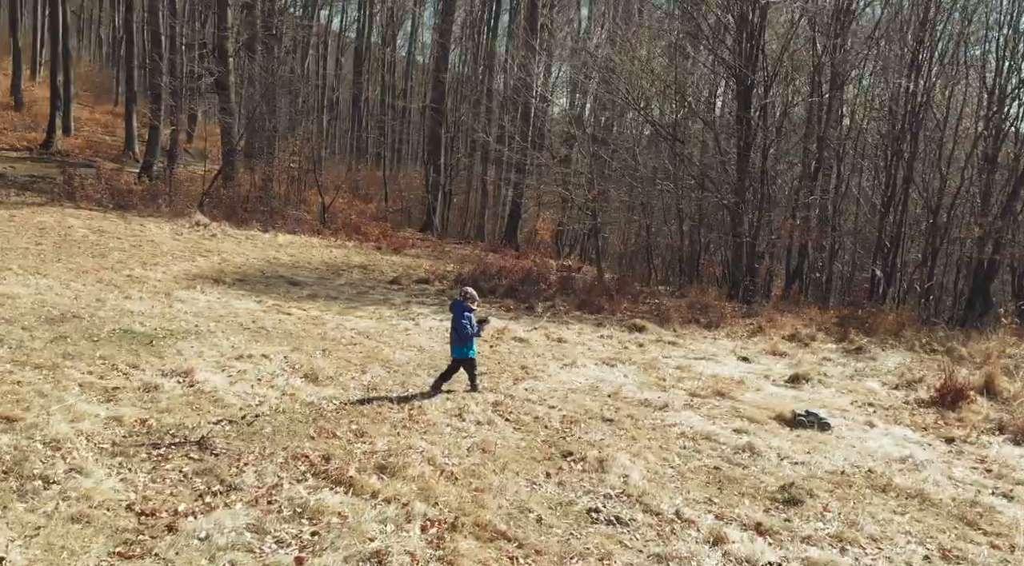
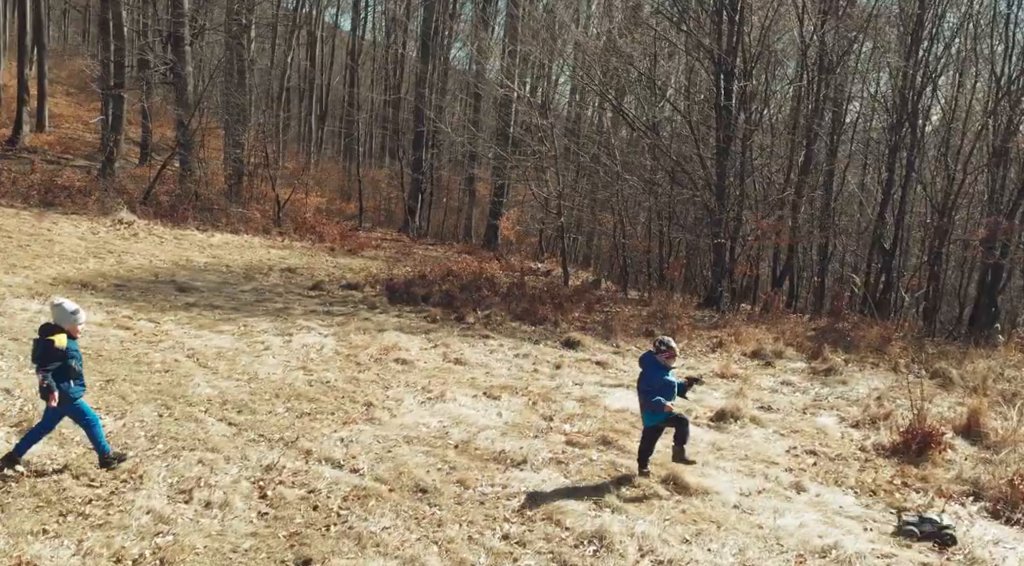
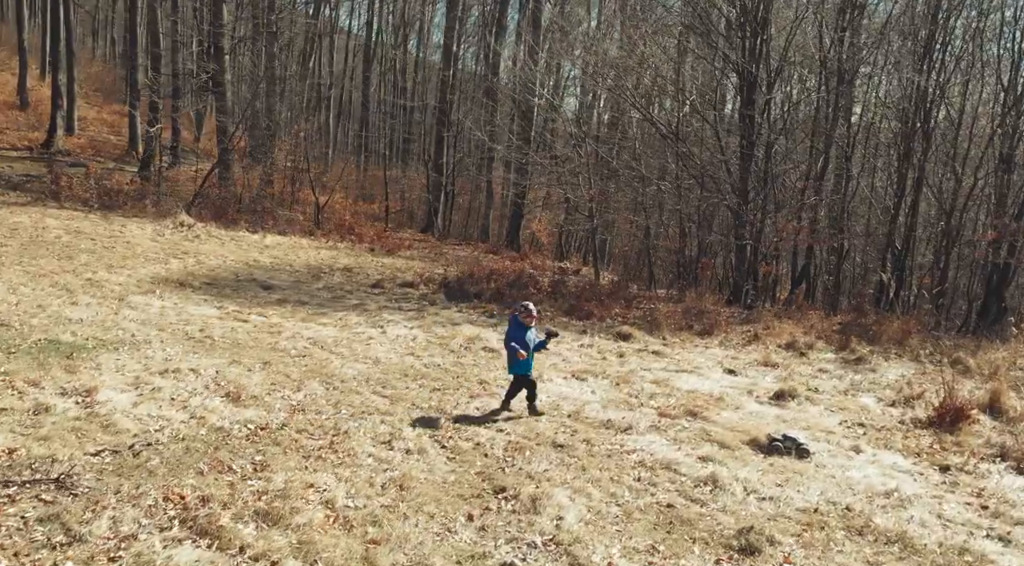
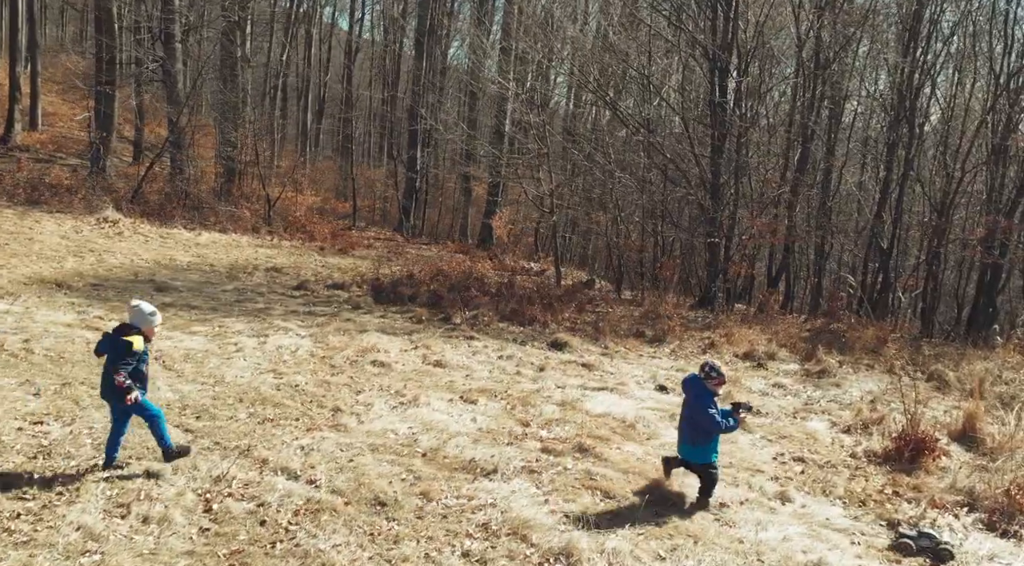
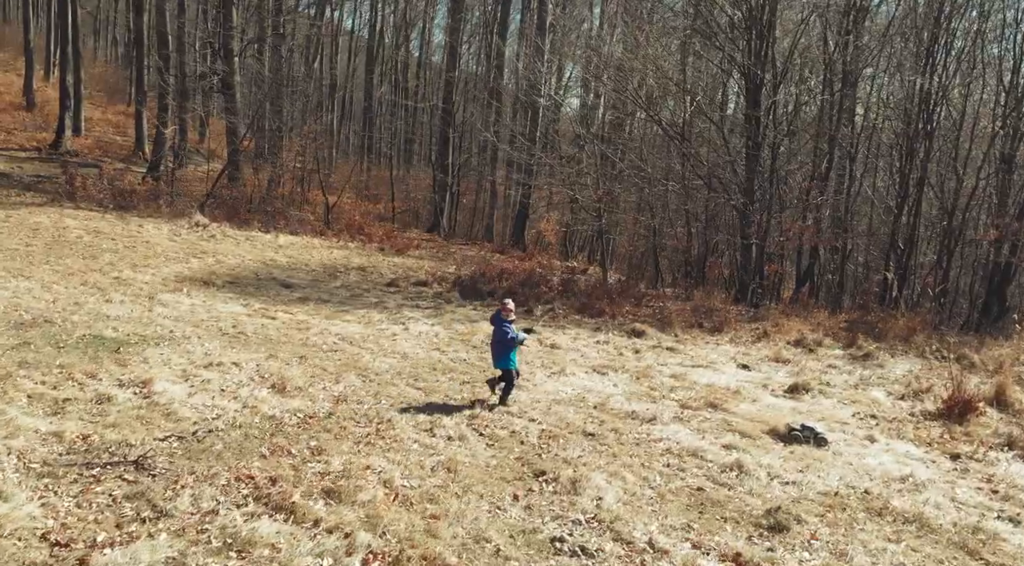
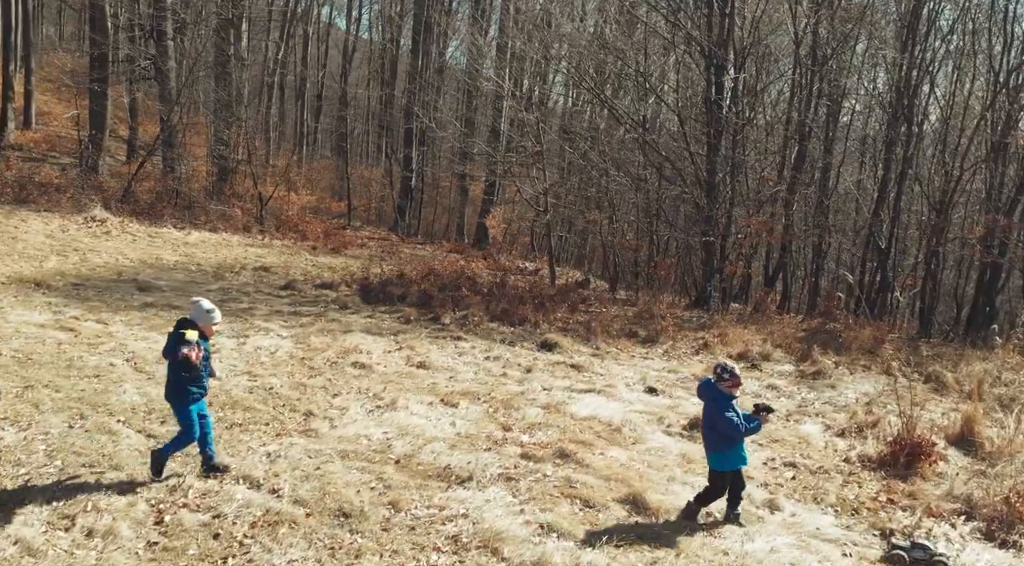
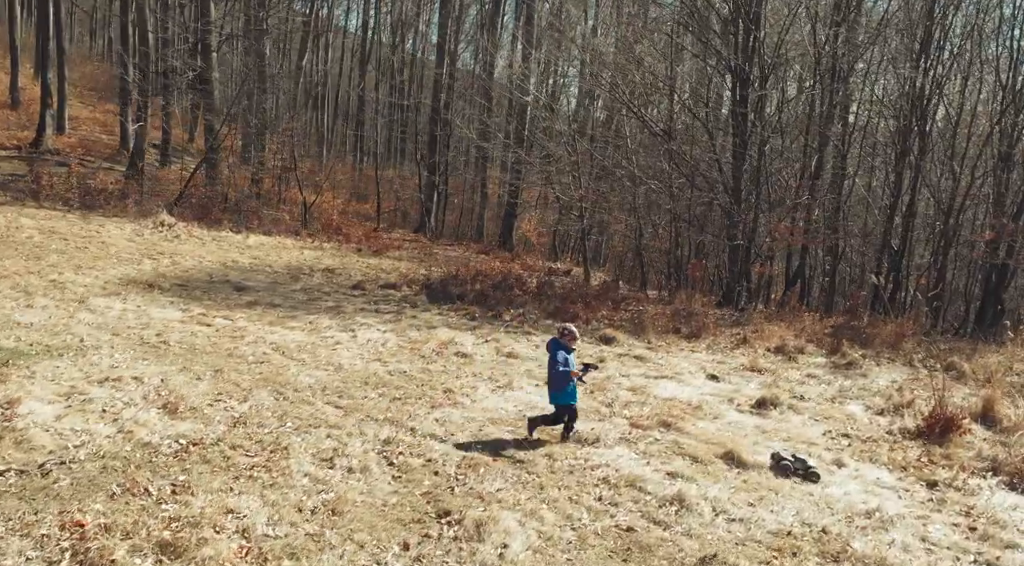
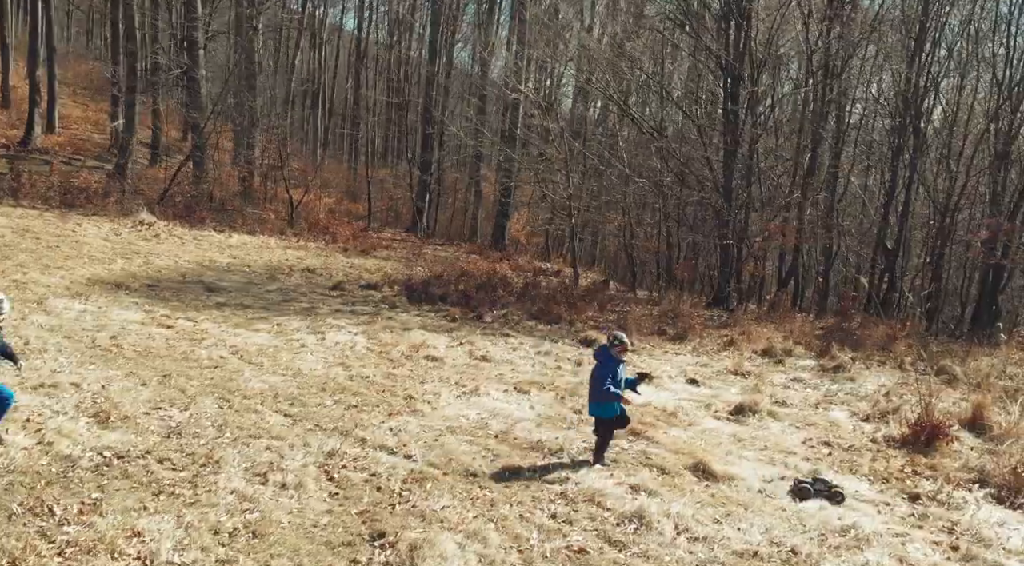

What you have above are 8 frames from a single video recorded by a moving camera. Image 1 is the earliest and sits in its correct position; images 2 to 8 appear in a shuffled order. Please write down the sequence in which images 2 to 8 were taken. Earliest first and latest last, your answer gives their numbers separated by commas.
5, 3, 7, 8, 2, 4, 6
